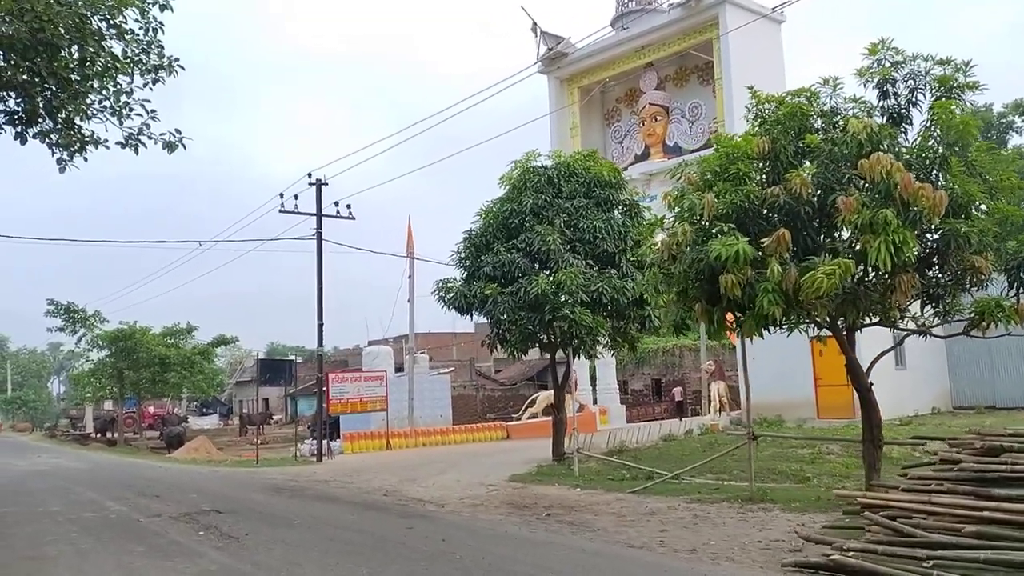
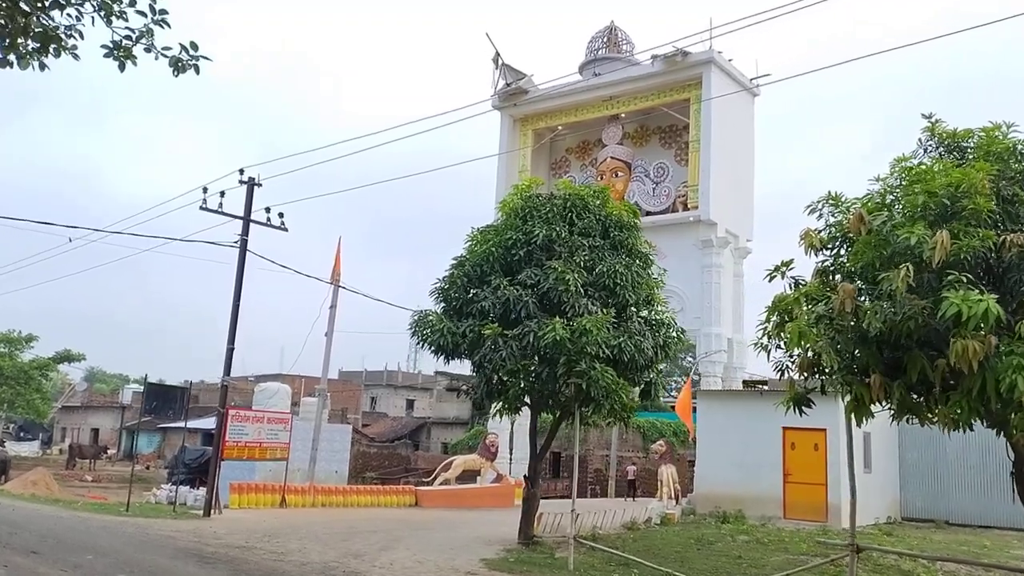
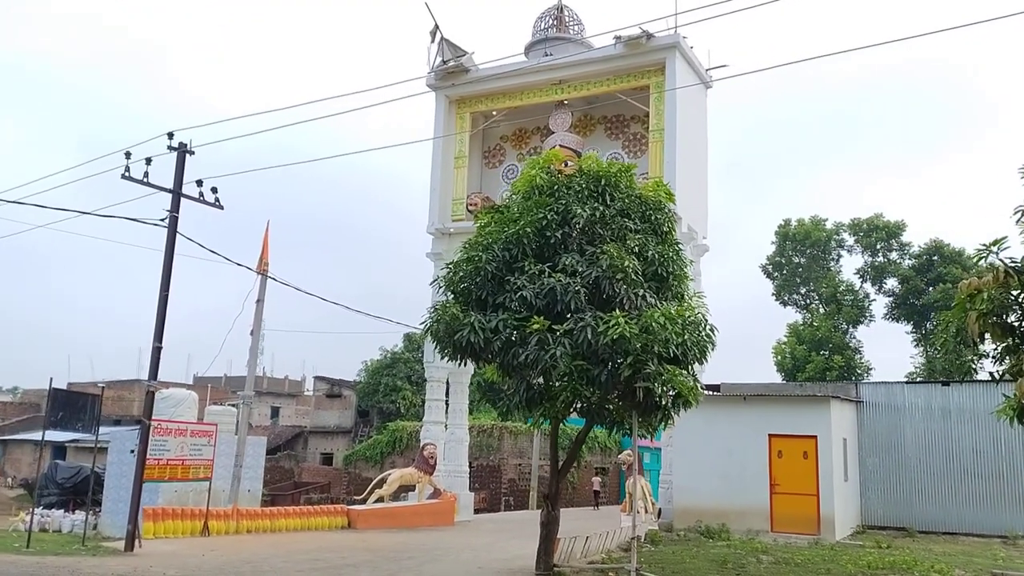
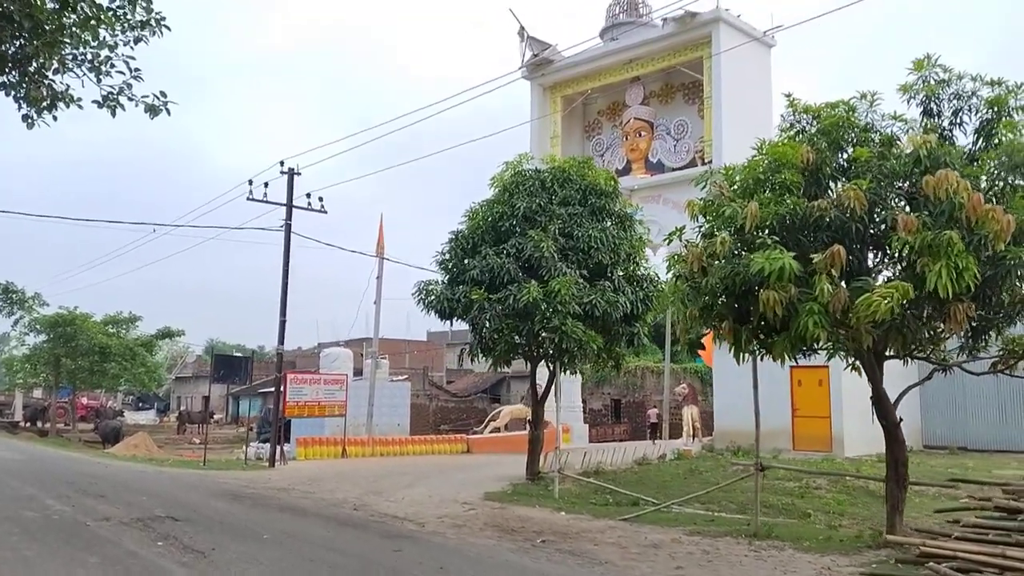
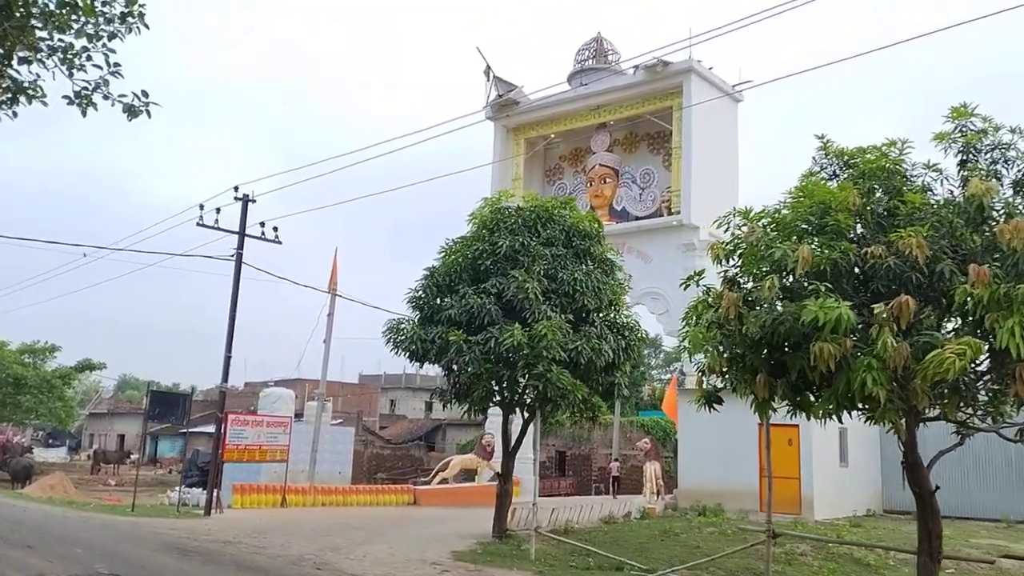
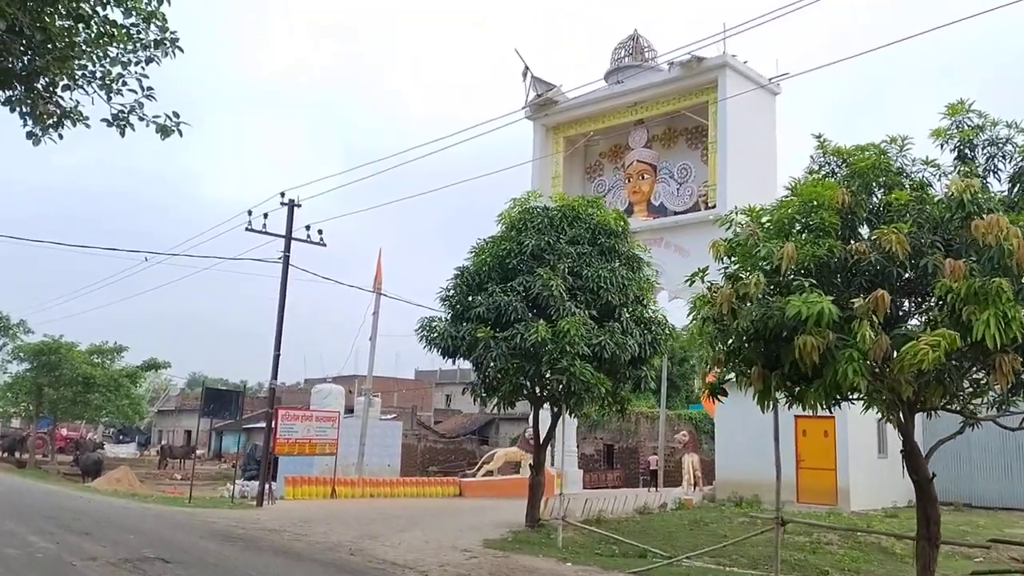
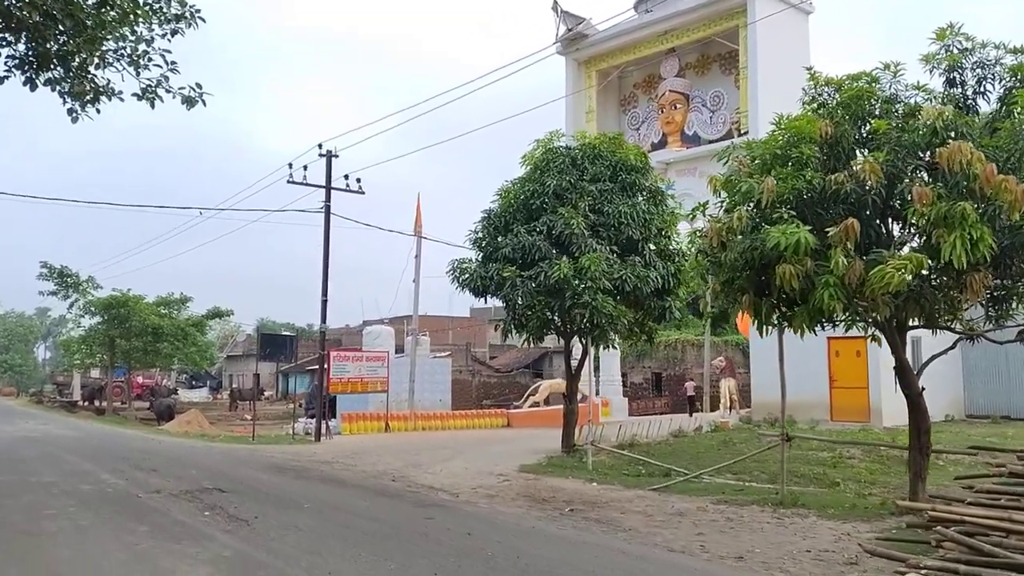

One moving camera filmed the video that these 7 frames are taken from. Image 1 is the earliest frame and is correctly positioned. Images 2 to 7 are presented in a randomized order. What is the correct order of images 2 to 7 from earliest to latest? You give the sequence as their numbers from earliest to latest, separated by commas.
7, 4, 6, 5, 2, 3
